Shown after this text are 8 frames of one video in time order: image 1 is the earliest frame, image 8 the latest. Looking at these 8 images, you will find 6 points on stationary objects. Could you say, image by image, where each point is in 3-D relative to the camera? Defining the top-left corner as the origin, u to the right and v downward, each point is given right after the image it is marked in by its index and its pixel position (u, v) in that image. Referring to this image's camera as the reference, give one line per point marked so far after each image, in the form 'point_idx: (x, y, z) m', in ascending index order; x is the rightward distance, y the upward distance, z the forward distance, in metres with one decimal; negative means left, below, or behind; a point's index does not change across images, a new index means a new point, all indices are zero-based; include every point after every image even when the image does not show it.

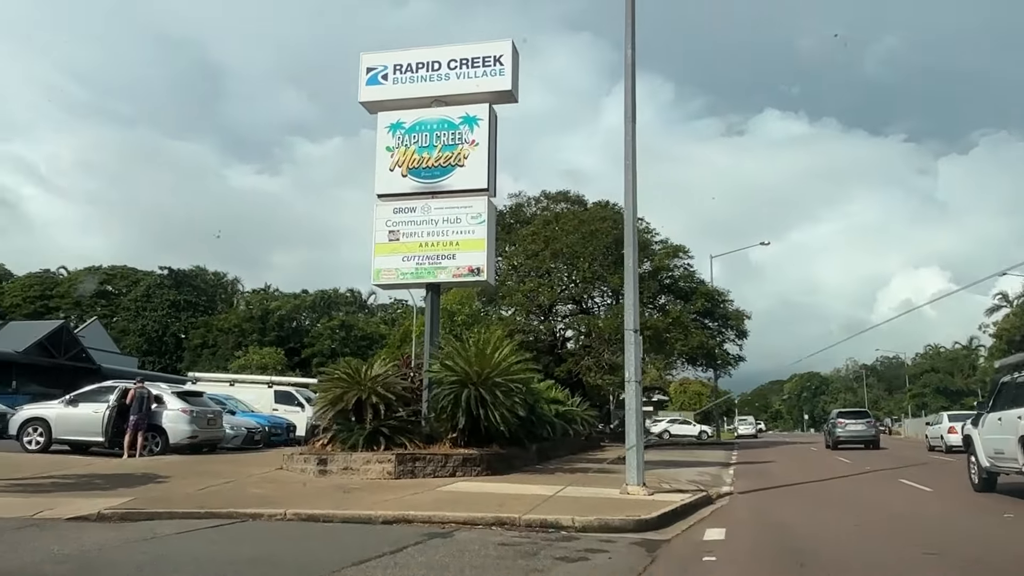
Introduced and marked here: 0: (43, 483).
0: (-7.6, -3.2, +13.2) m
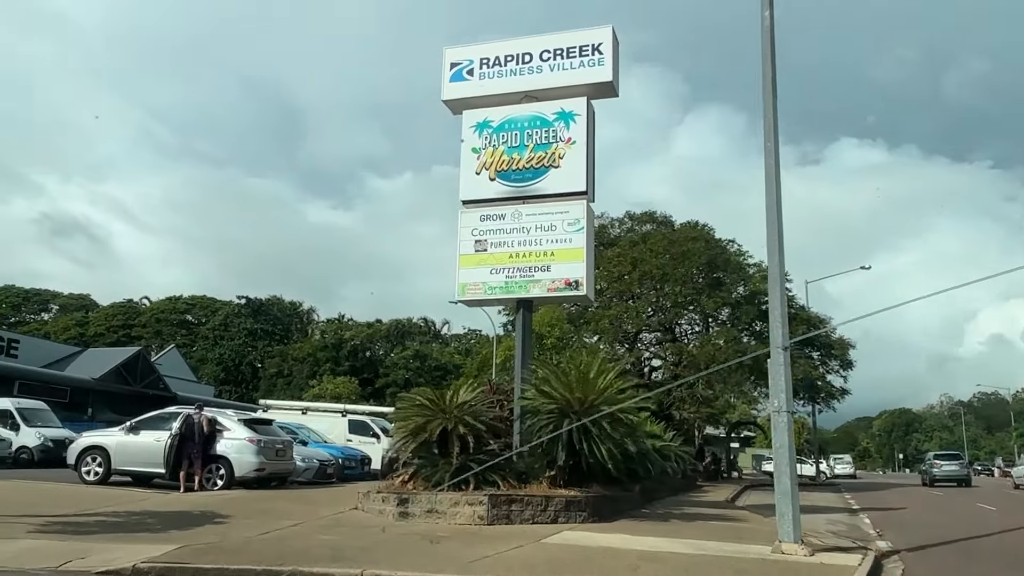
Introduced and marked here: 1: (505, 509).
0: (-6.0, -3.3, +11.5) m
1: (-0.1, -3.4, +12.4) m
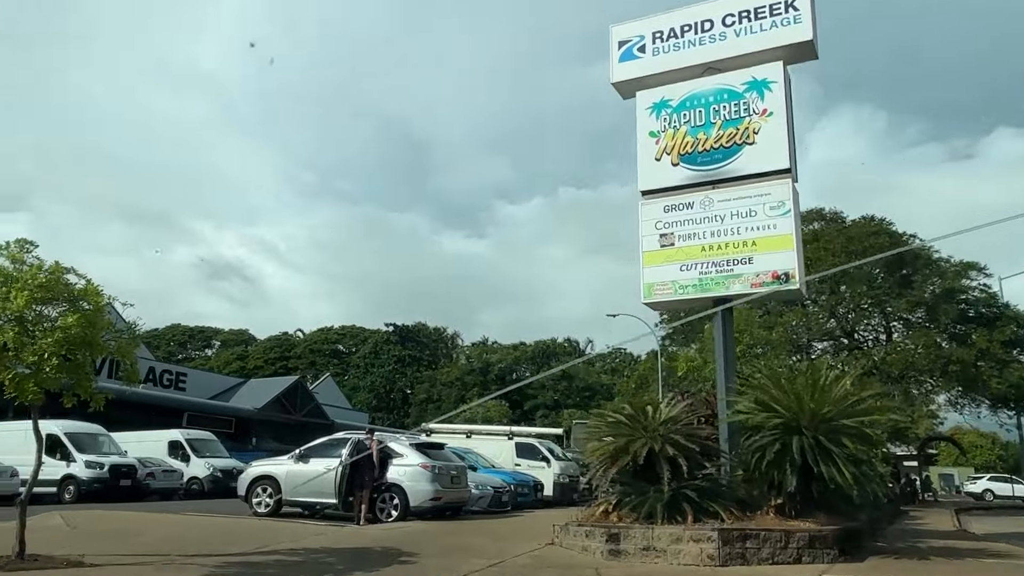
0: (-3.1, -3.5, +10.2) m
1: (+2.8, -3.2, +10.2) m
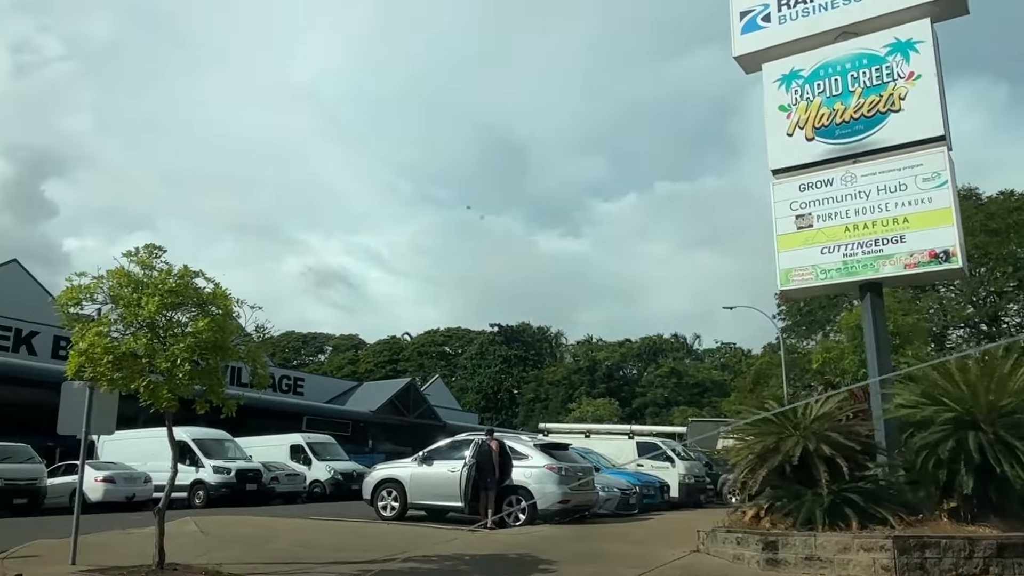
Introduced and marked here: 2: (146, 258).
0: (-1.4, -3.4, +9.8) m
1: (+4.5, -3.0, +9.1) m
2: (-3.9, +0.3, +8.6) m
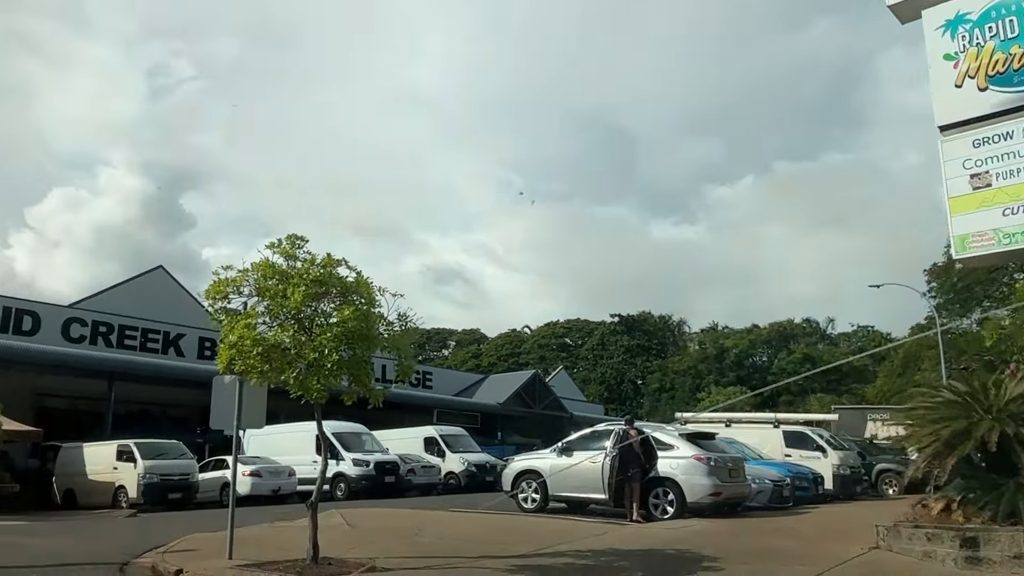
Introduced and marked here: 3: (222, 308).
0: (+0.5, -3.2, +9.4) m
1: (+6.2, -2.6, +7.8) m
2: (-2.3, +0.4, +8.5) m
3: (-3.1, -0.2, +8.7) m
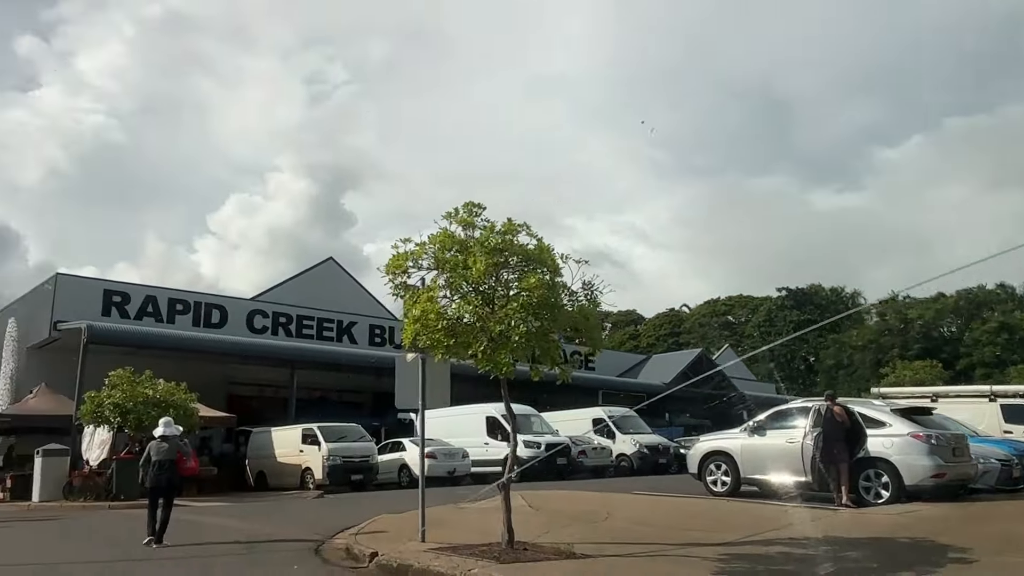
0: (+2.7, -2.8, +8.4) m
1: (+7.9, -1.9, +5.8) m
2: (-0.4, +0.7, +8.1) m
3: (-1.1, +0.1, +8.3) m
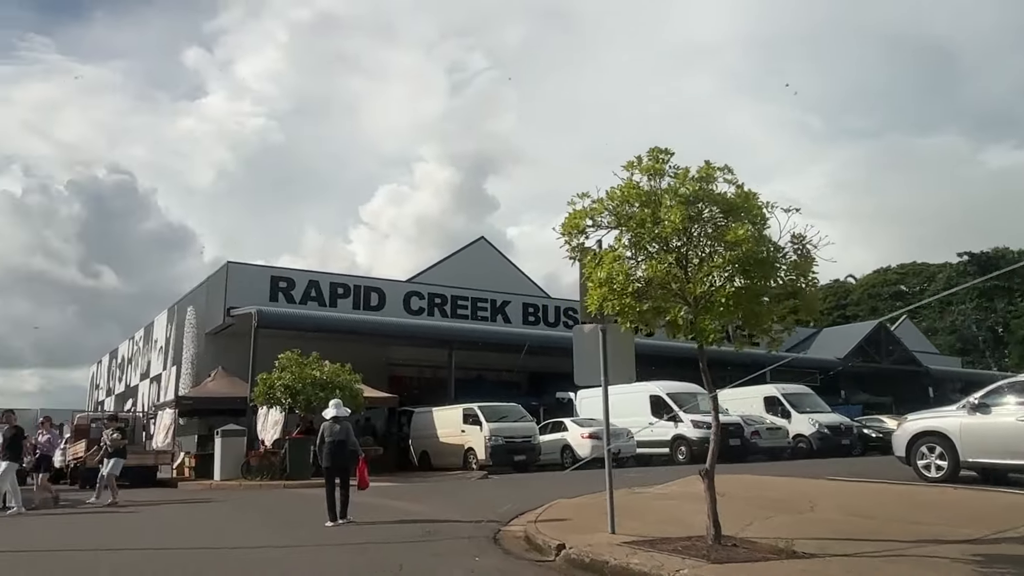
0: (+4.5, -2.3, +6.9) m
1: (+9.2, -1.4, +3.4) m
2: (+1.2, +1.1, +7.0) m
3: (+0.6, +0.4, +7.4) m
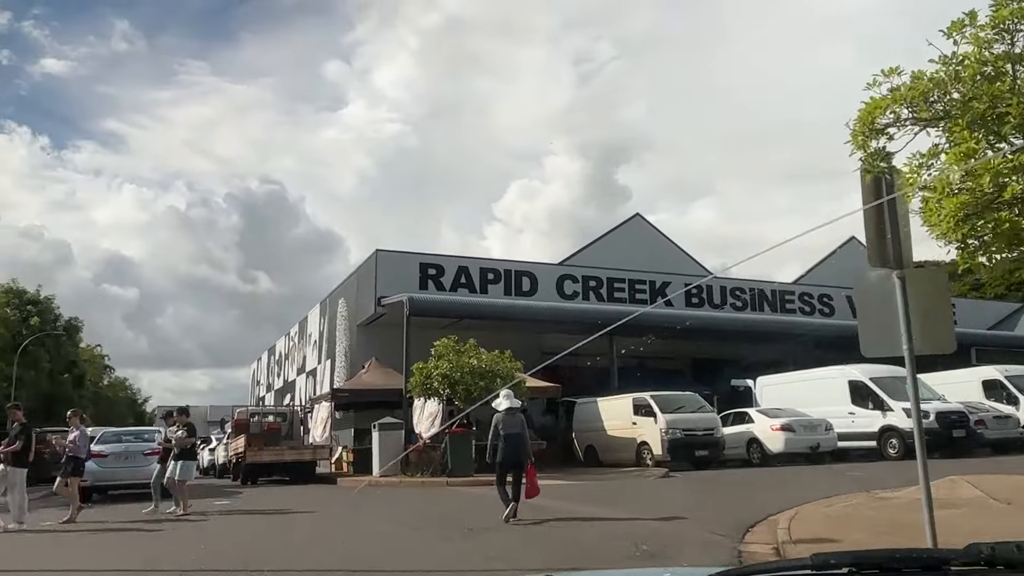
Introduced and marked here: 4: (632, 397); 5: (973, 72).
0: (+6.1, -1.7, +4.1) m
1: (+10.2, -0.7, -0.1) m
2: (+2.8, +1.5, +4.7) m
3: (+2.3, +0.9, +5.2) m
4: (+2.8, -2.6, +19.1) m
5: (+2.6, +1.3, +4.7) m
